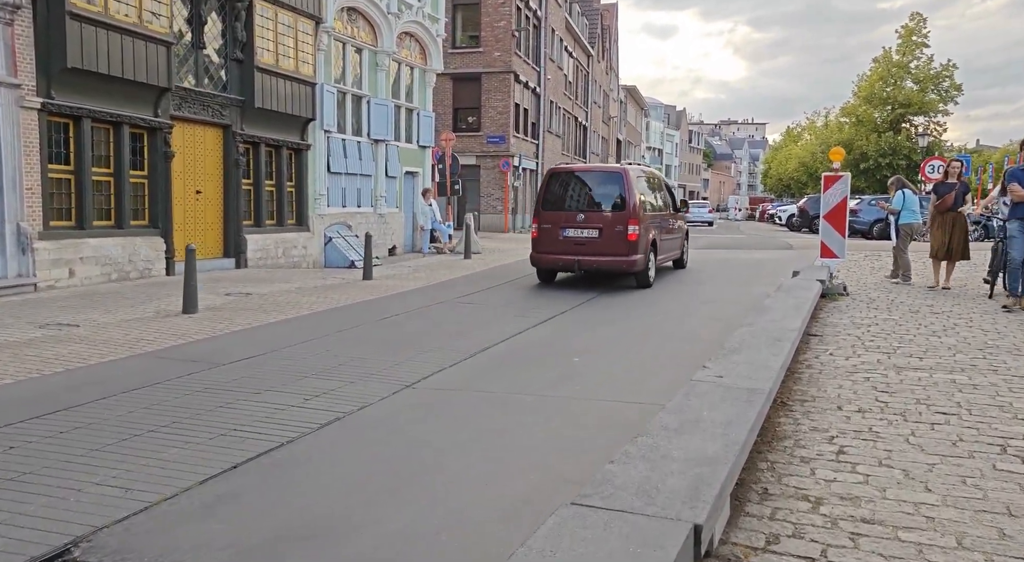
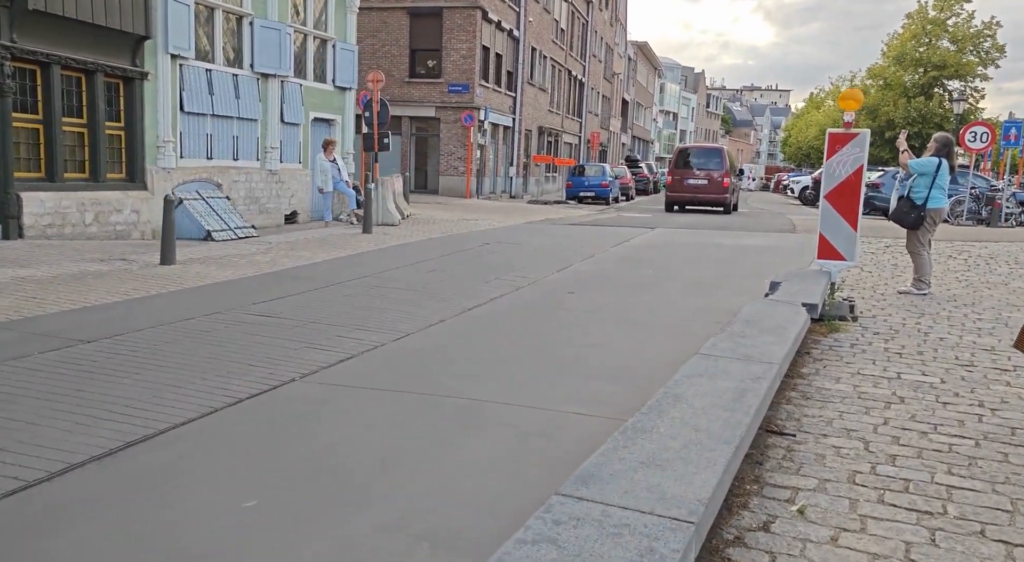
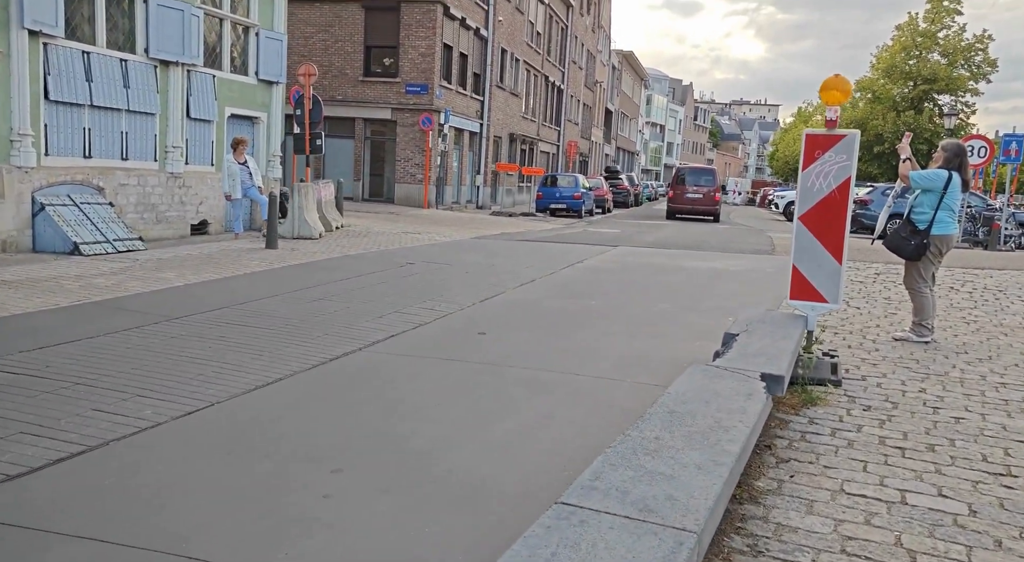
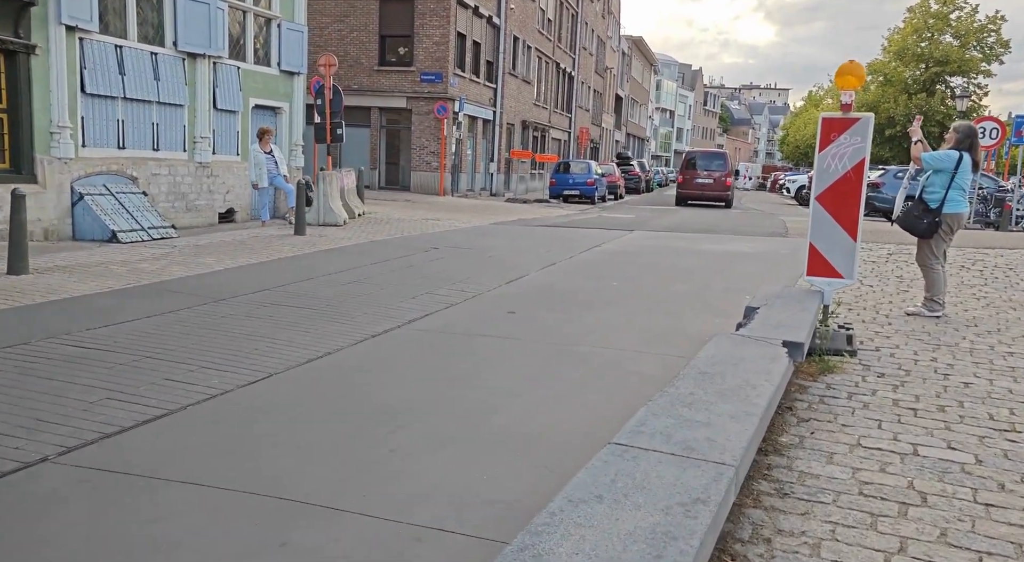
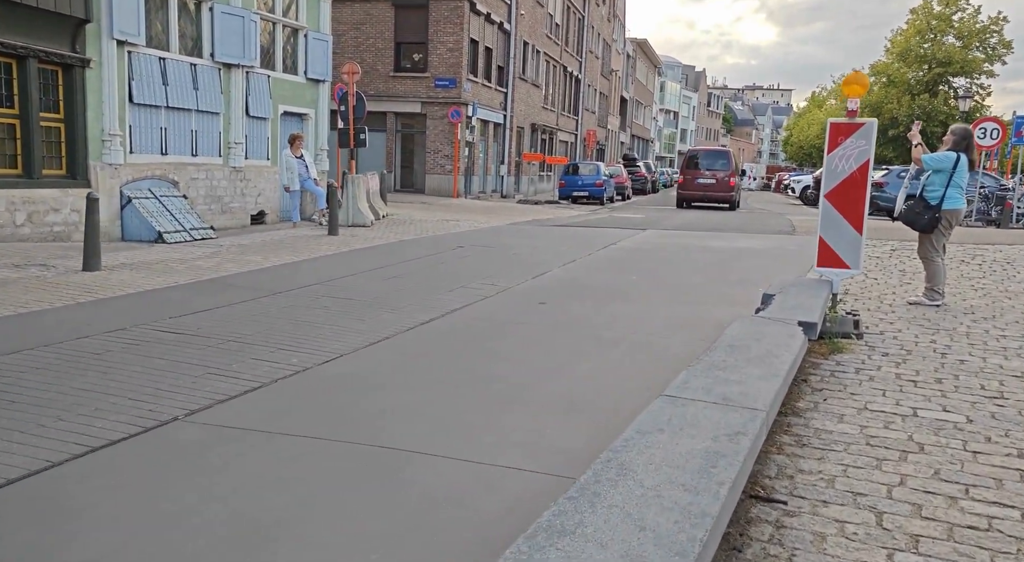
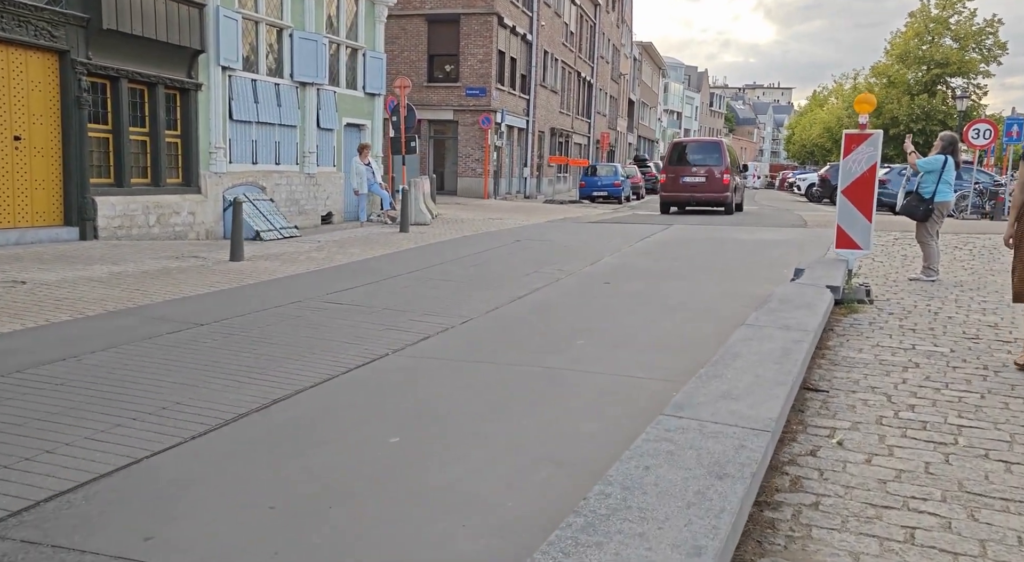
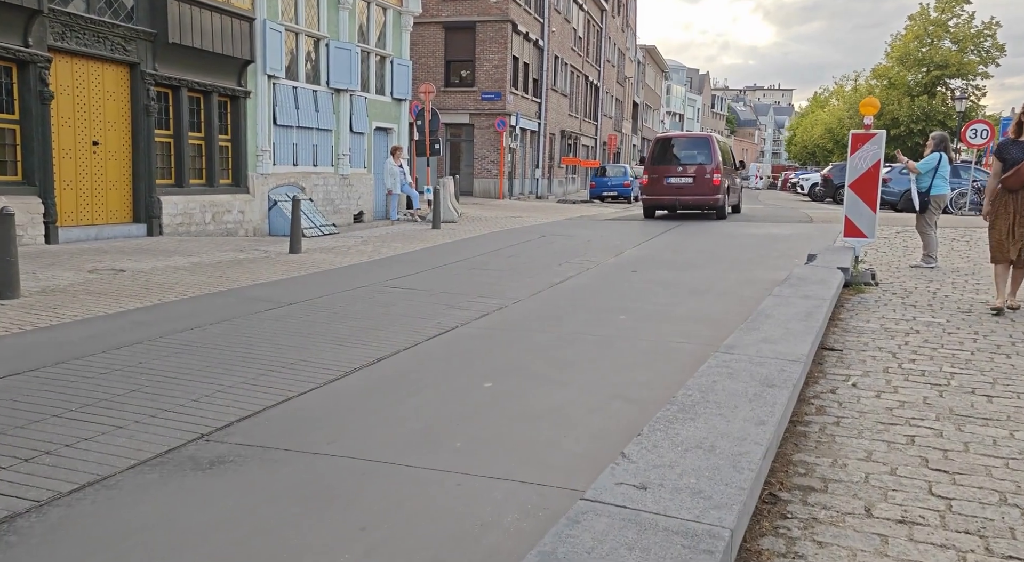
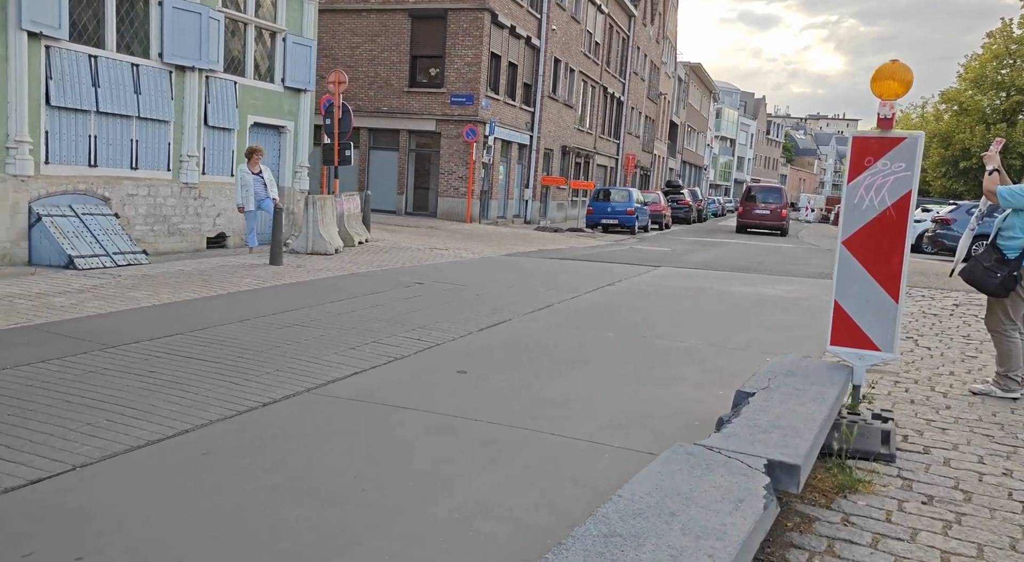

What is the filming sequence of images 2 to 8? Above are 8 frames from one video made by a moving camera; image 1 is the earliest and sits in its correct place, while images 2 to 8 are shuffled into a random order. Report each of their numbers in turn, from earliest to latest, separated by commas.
7, 6, 2, 5, 4, 3, 8
